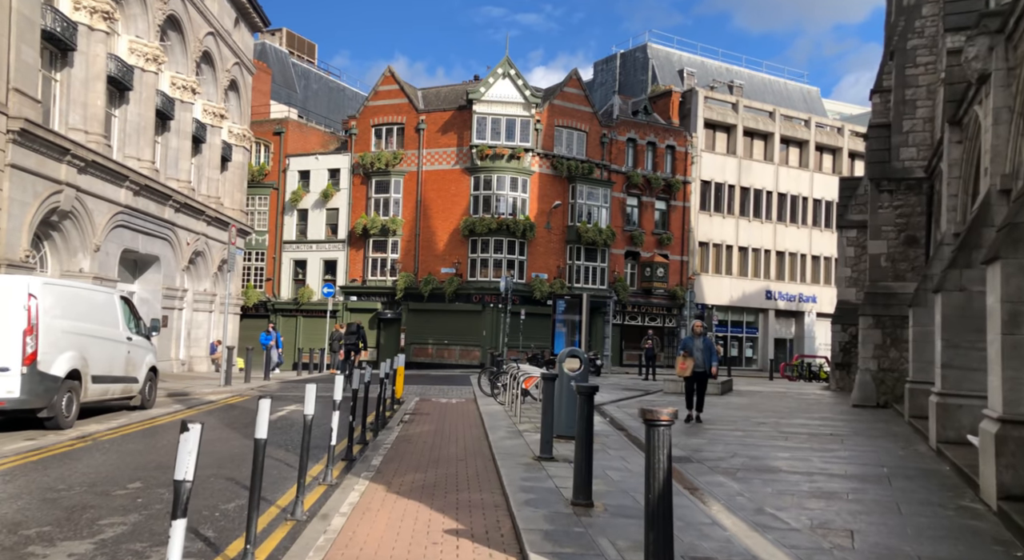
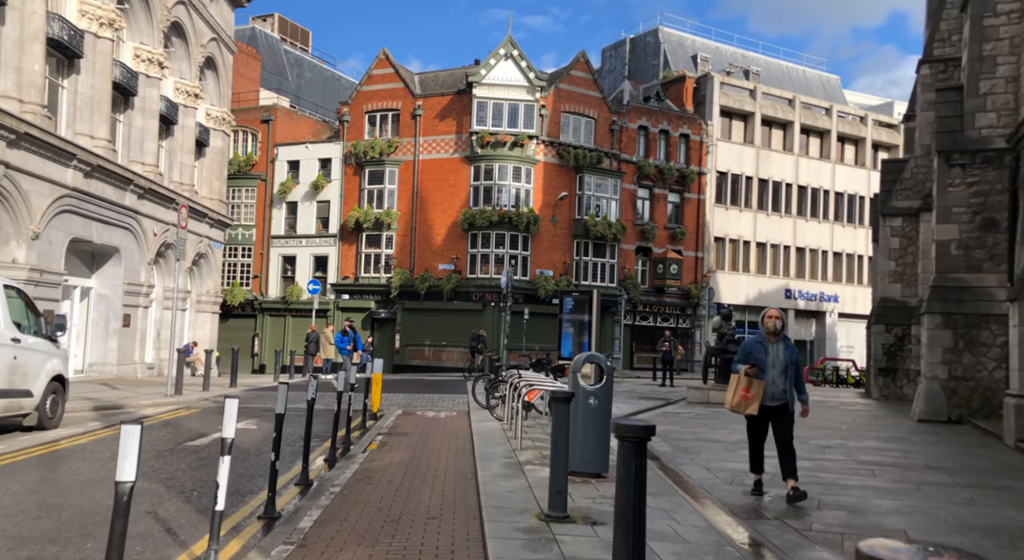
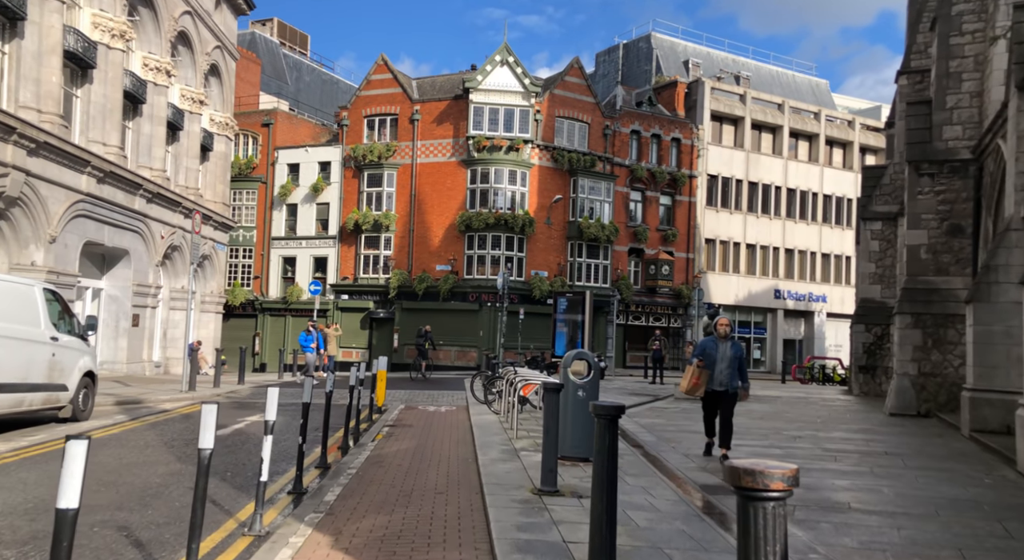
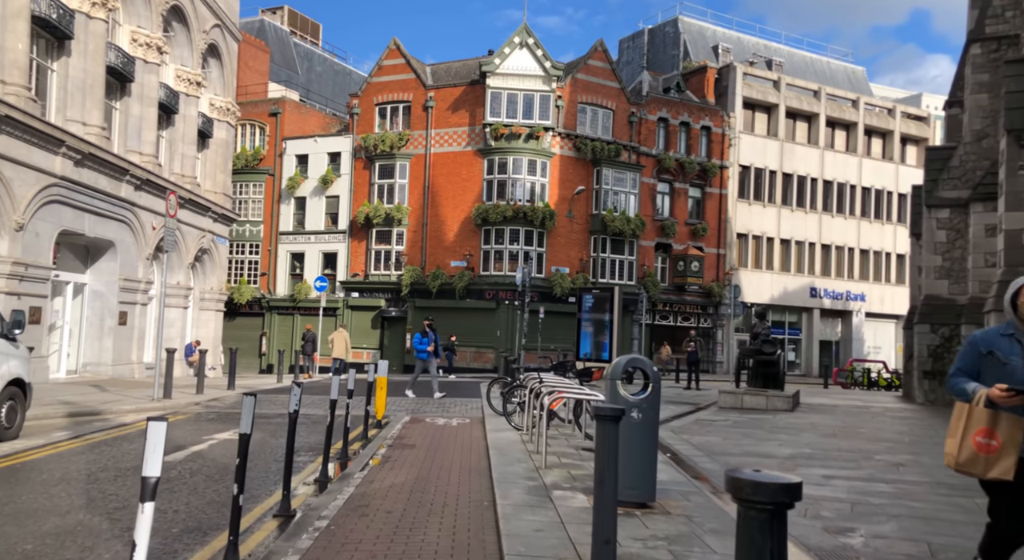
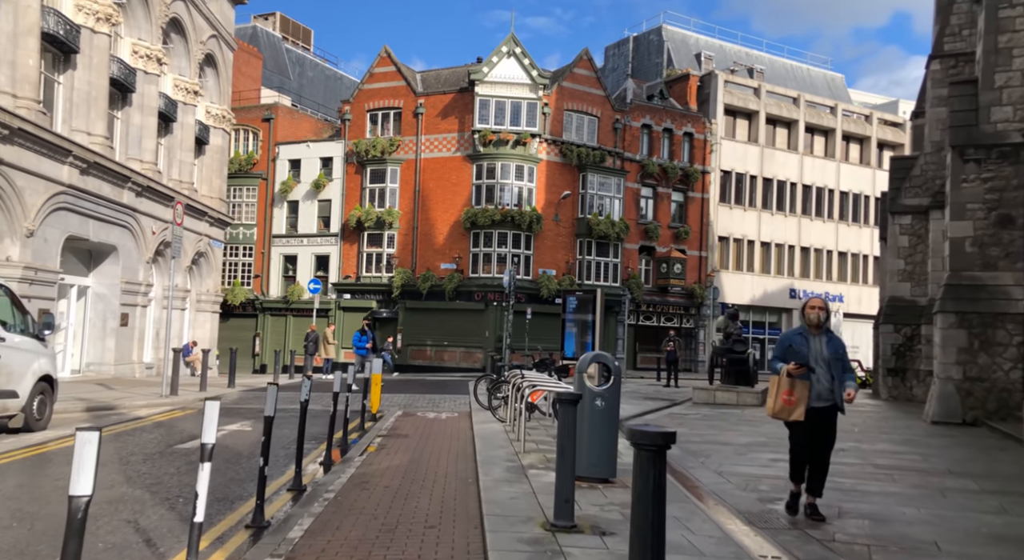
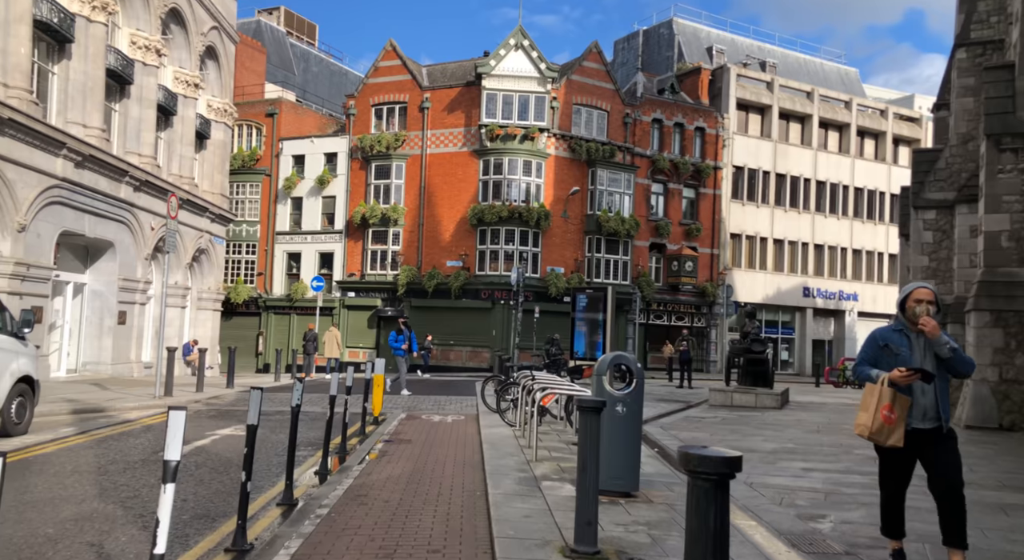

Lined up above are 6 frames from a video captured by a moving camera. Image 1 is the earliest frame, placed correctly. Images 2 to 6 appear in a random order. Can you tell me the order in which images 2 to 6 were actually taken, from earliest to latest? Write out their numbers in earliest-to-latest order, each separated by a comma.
3, 2, 5, 6, 4
